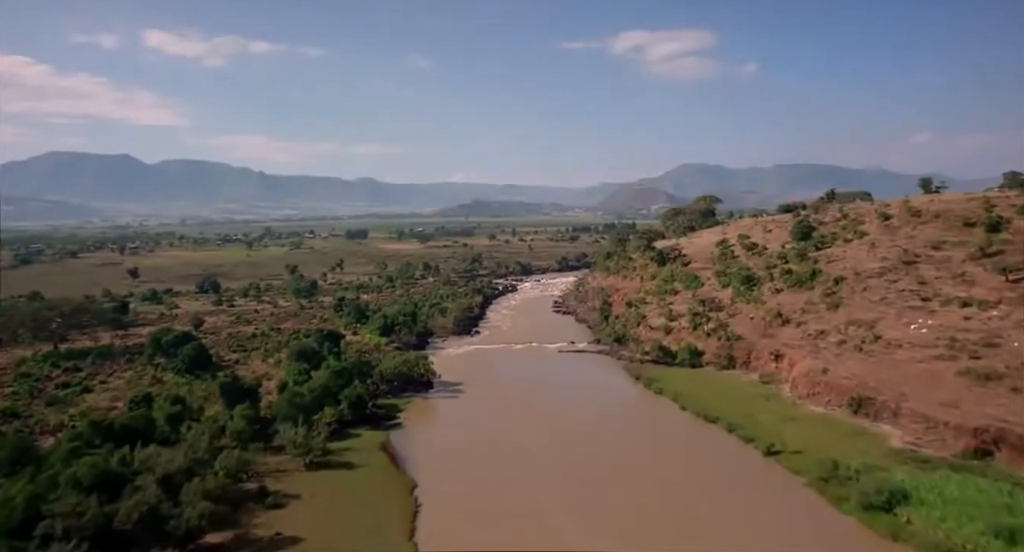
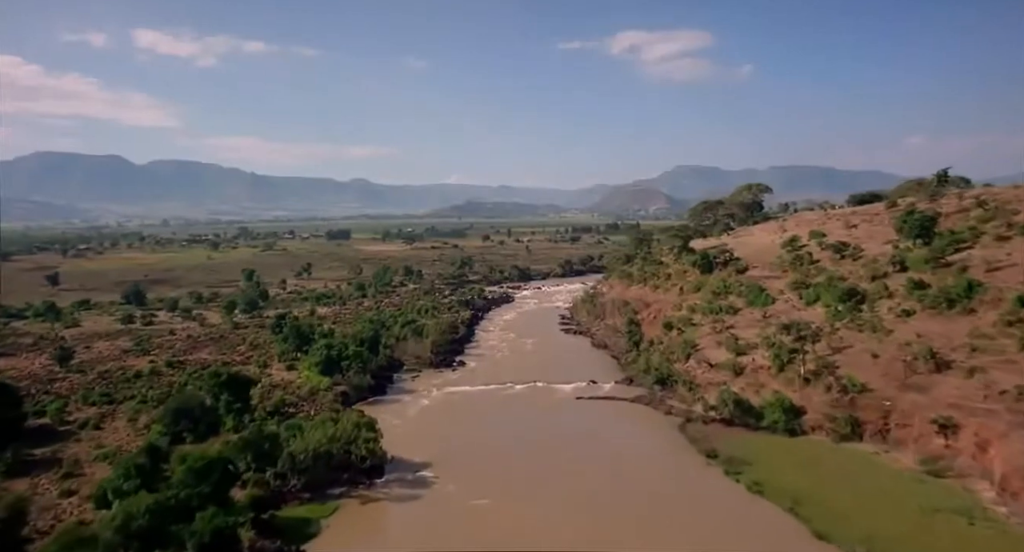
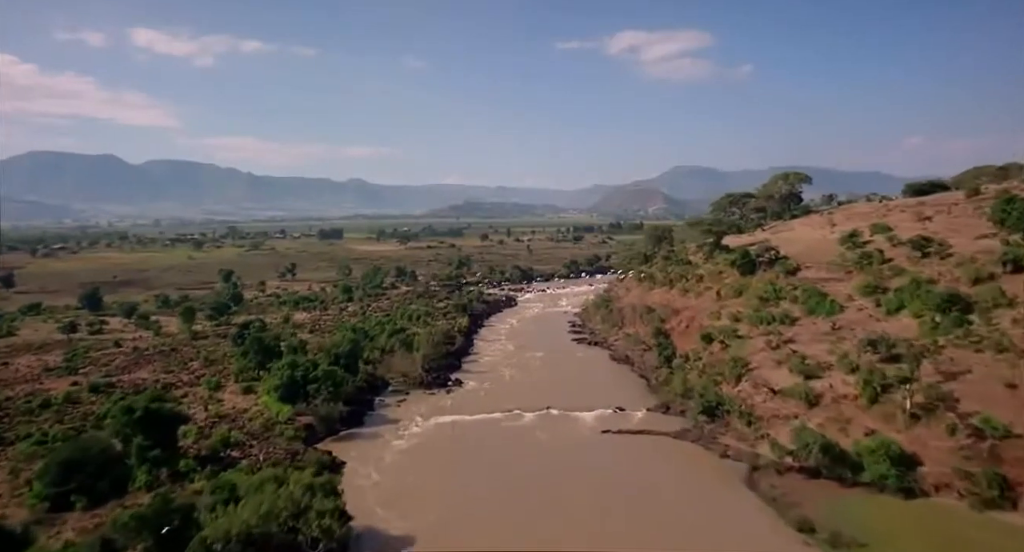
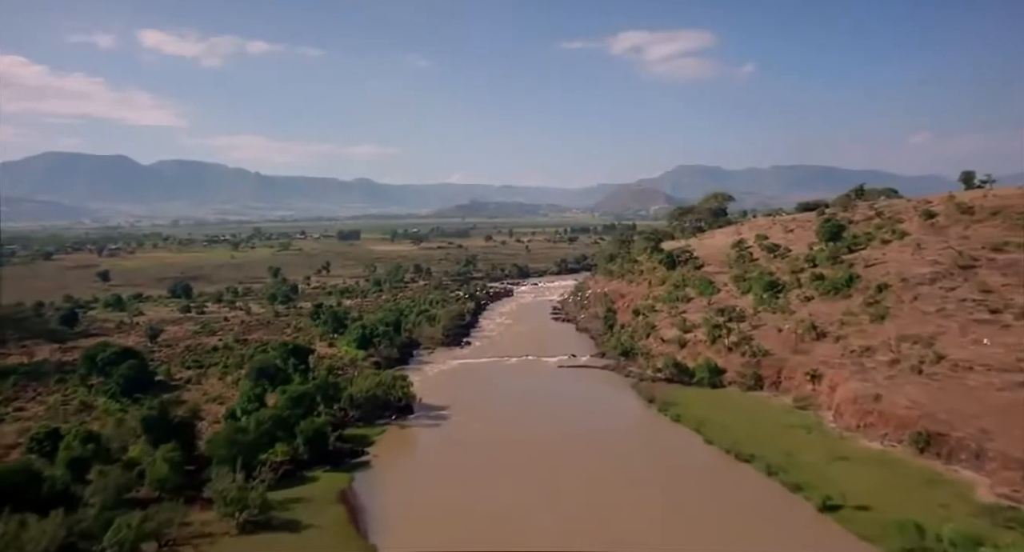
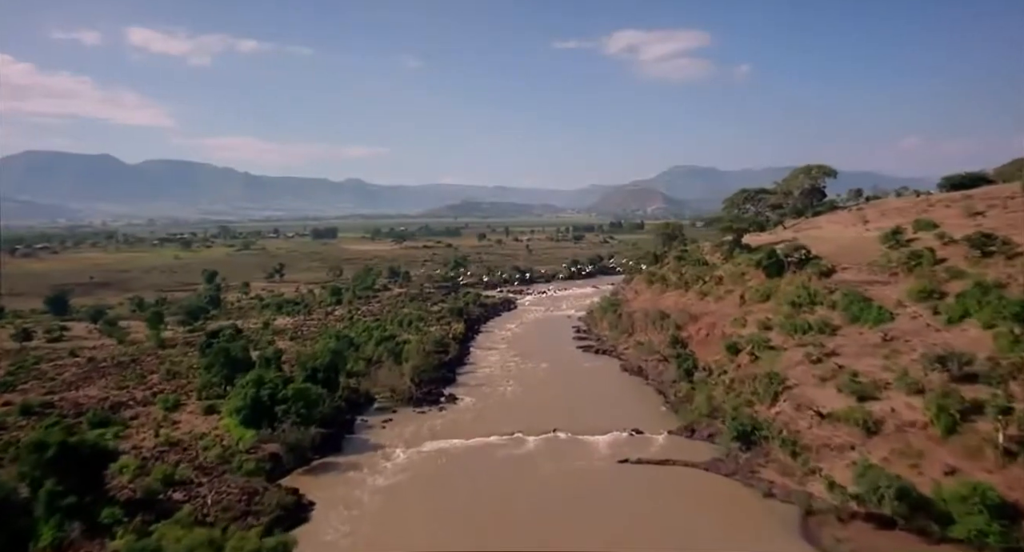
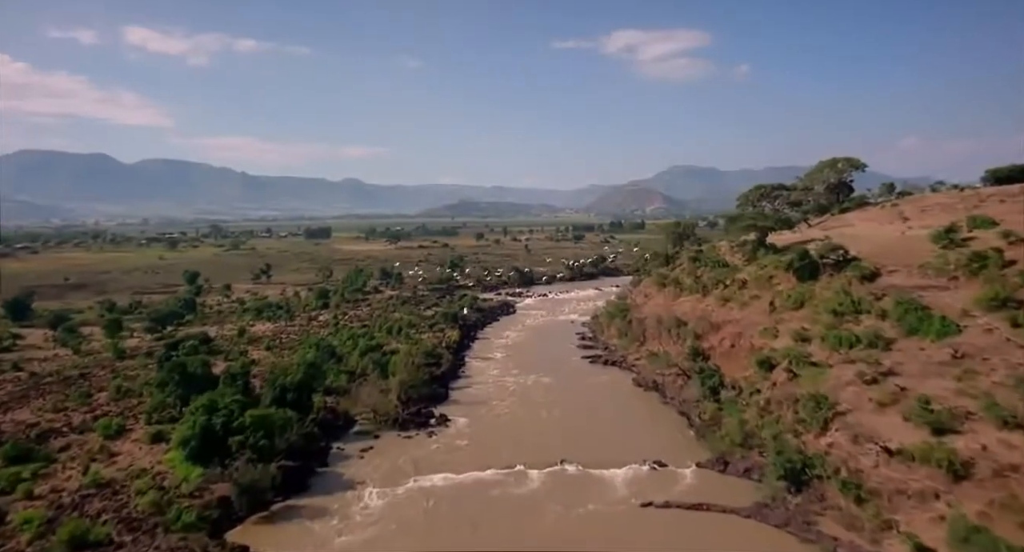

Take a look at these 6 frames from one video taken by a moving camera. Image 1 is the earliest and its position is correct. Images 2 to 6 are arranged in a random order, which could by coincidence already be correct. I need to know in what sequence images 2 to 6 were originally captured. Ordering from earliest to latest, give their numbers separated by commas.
4, 2, 3, 5, 6
